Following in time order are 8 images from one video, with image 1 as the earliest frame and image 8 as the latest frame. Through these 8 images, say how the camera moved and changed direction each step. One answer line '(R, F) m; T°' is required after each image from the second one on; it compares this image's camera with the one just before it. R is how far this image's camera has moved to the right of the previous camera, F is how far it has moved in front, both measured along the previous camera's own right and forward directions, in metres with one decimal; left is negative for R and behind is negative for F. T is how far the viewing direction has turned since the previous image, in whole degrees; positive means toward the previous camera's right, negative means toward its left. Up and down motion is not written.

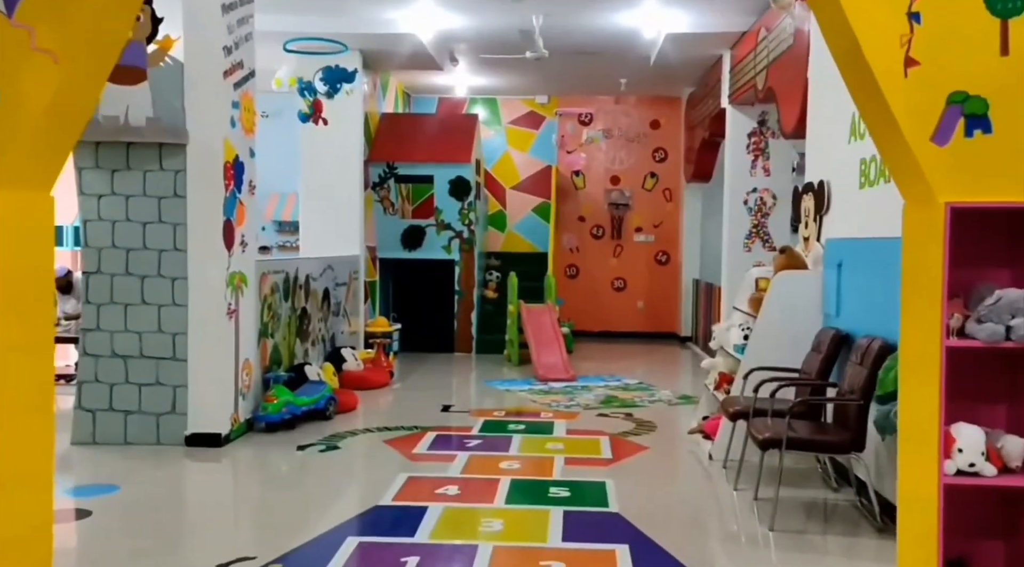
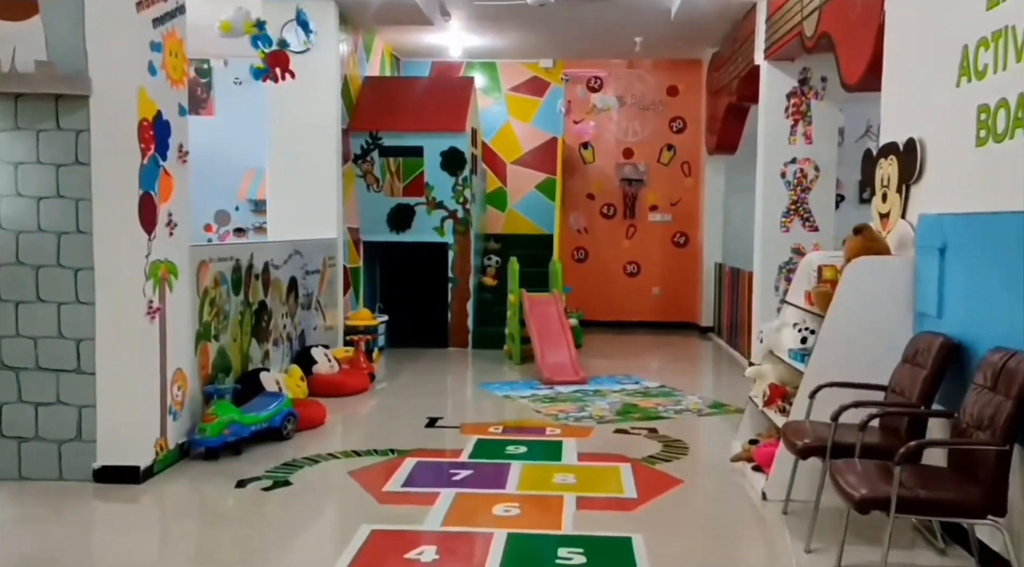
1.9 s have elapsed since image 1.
(0.0, +1.1) m; 0°
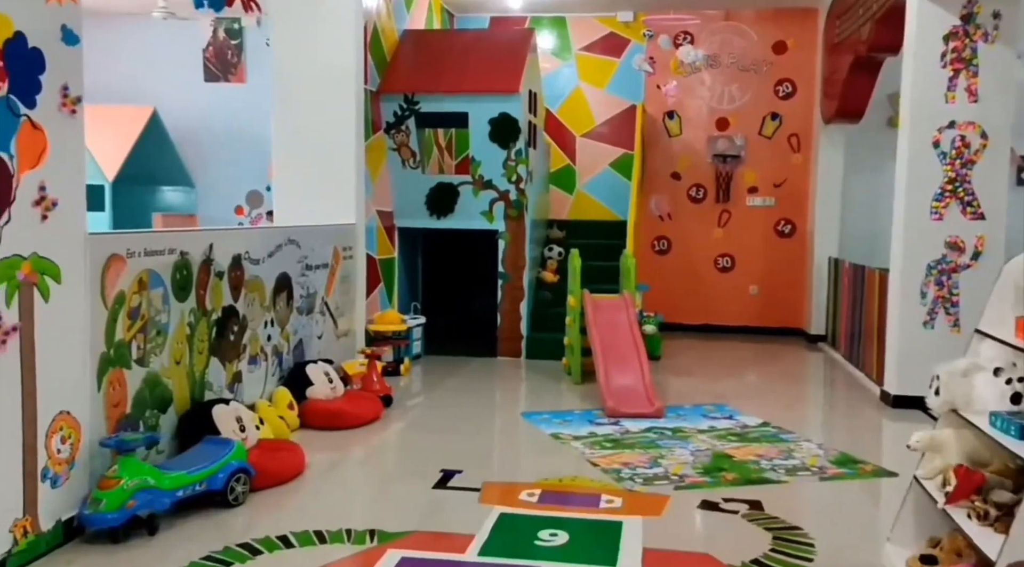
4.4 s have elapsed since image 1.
(+0.1, +1.5) m; -5°
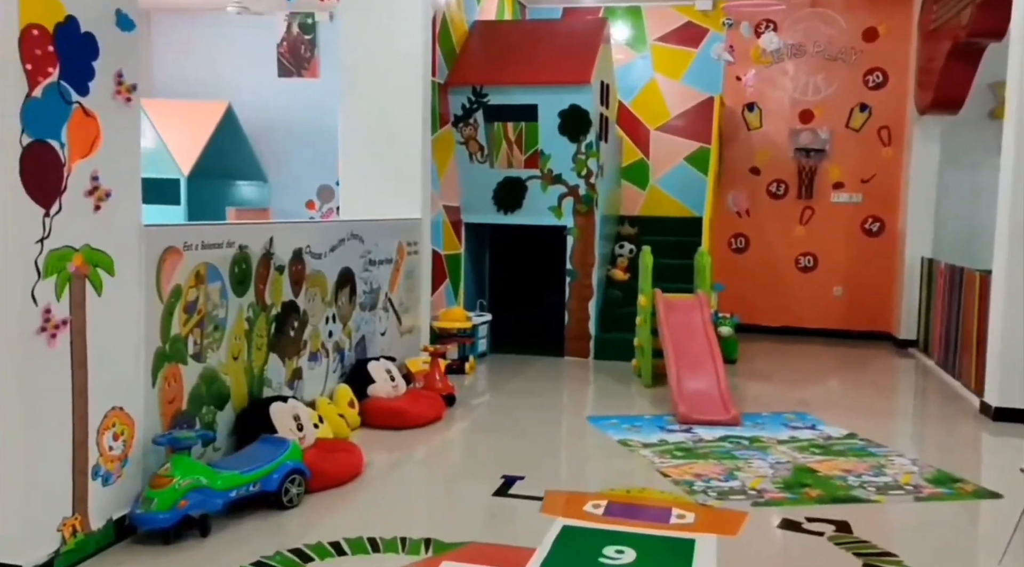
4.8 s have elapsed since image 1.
(0.0, +0.2) m; -4°
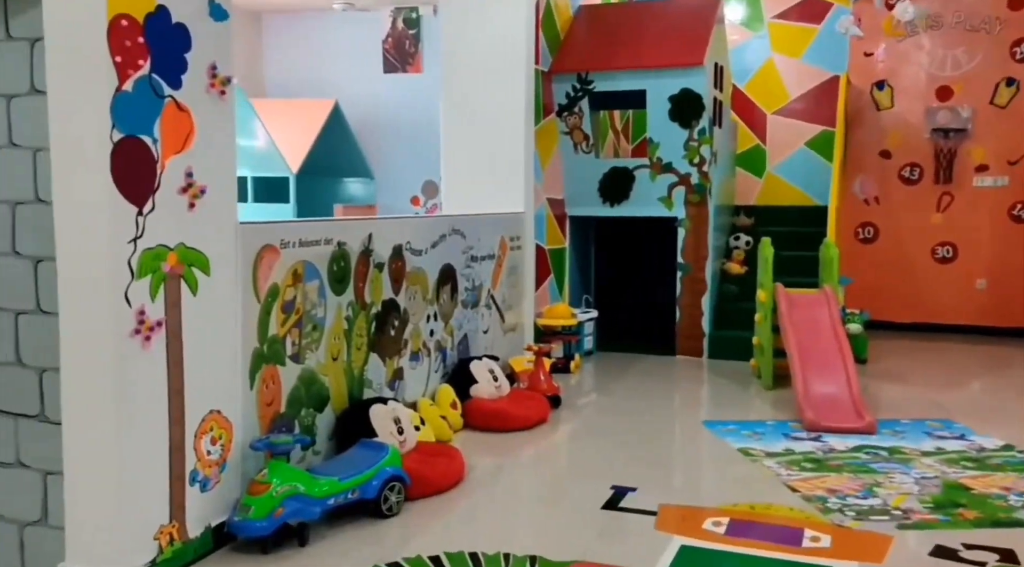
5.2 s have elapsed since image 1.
(0.0, +0.2) m; -6°
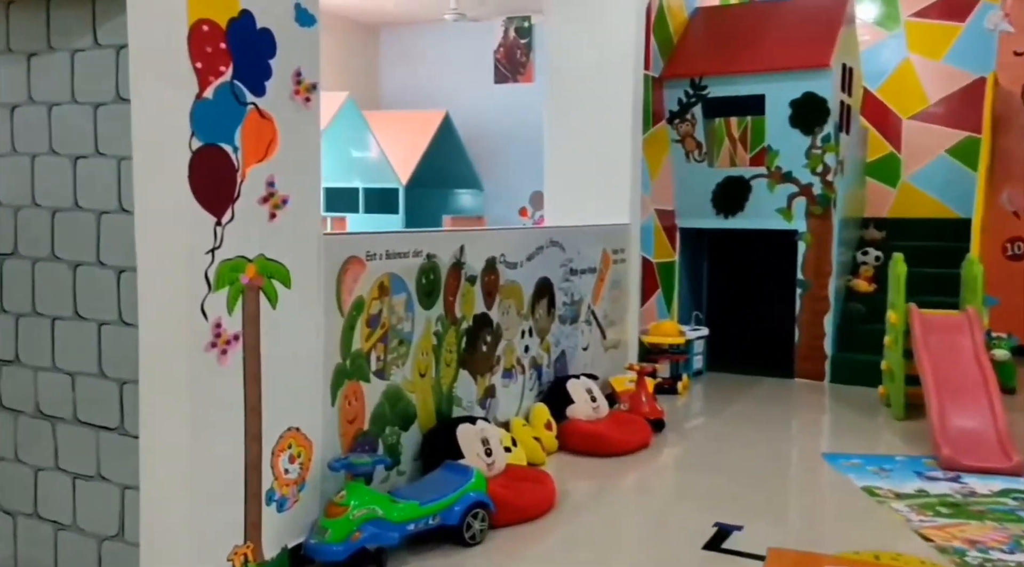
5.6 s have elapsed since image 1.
(+0.1, +0.2) m; -7°
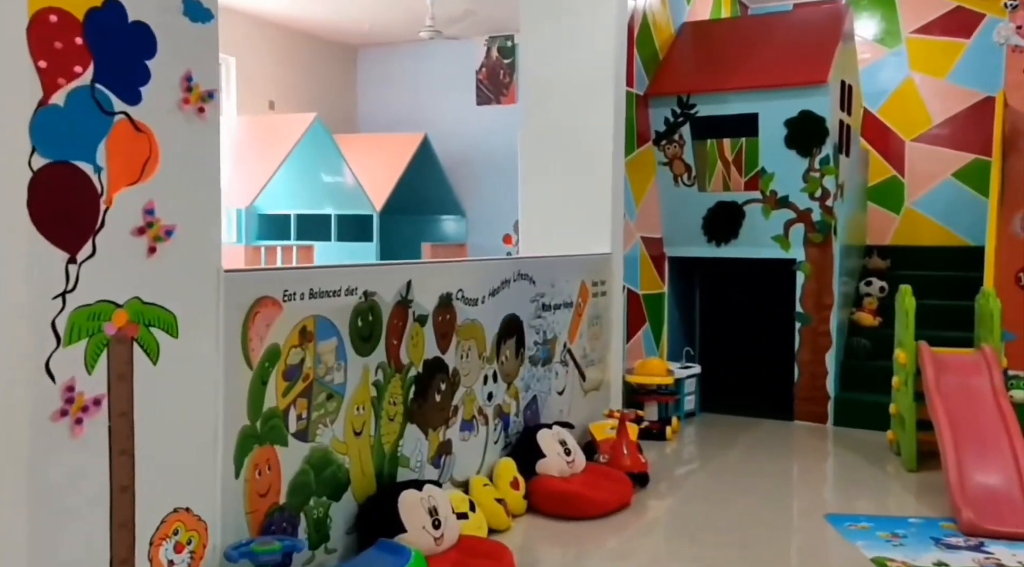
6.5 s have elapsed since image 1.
(+0.1, +0.5) m; 0°
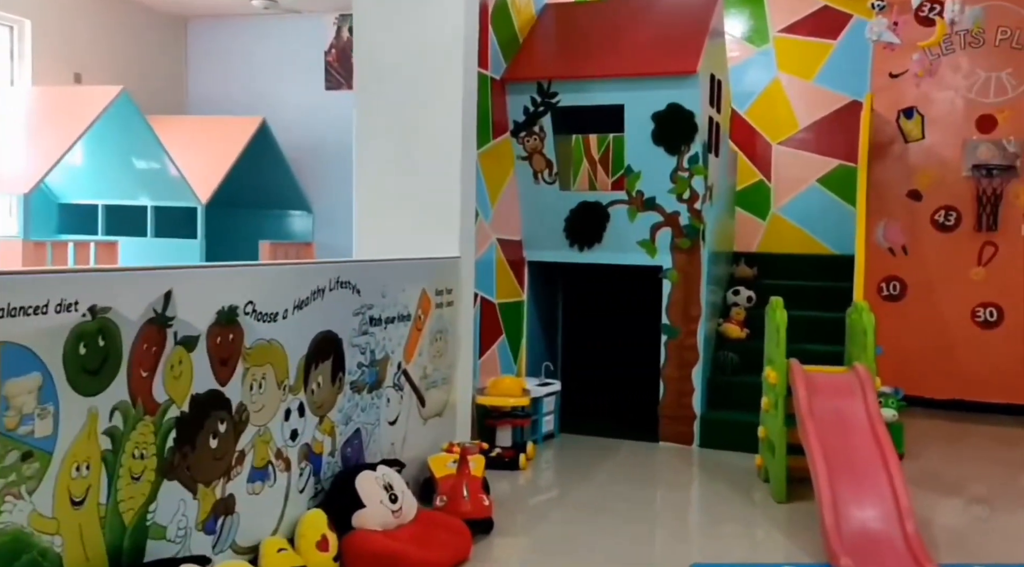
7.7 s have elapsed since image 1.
(+0.2, +0.7) m; +7°
